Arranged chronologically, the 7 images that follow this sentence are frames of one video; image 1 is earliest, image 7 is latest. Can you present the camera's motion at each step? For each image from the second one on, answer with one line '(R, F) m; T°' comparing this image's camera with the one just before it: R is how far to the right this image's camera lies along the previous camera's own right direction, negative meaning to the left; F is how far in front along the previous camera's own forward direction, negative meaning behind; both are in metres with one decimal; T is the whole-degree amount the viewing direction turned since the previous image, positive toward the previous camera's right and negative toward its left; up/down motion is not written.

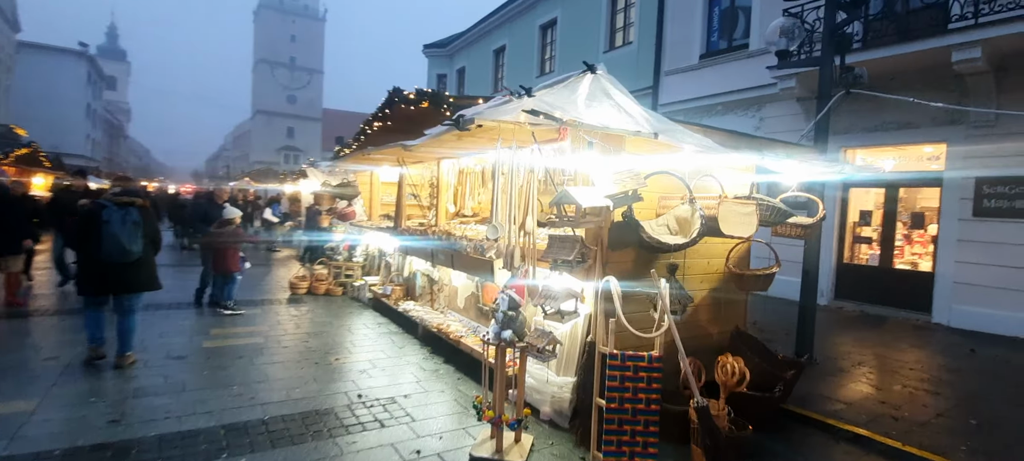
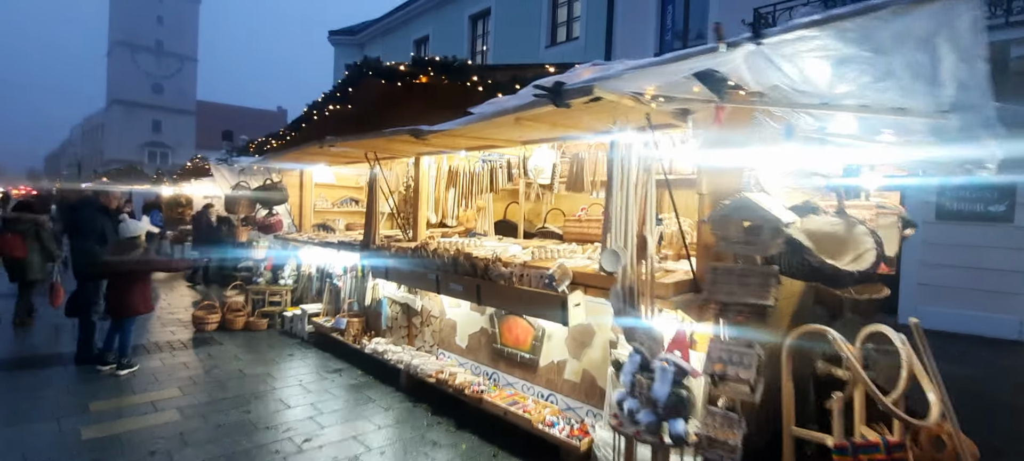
(-1.3, +1.6) m; +12°
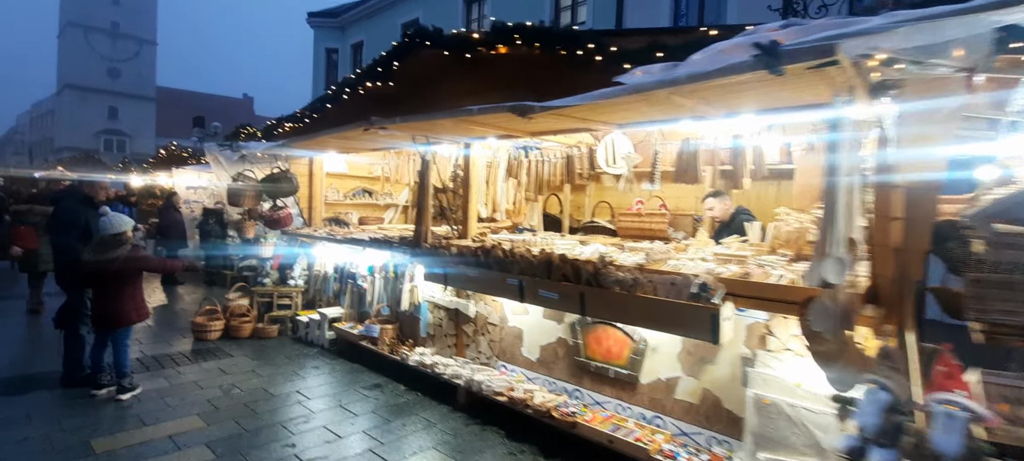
(-1.0, +0.7) m; +3°
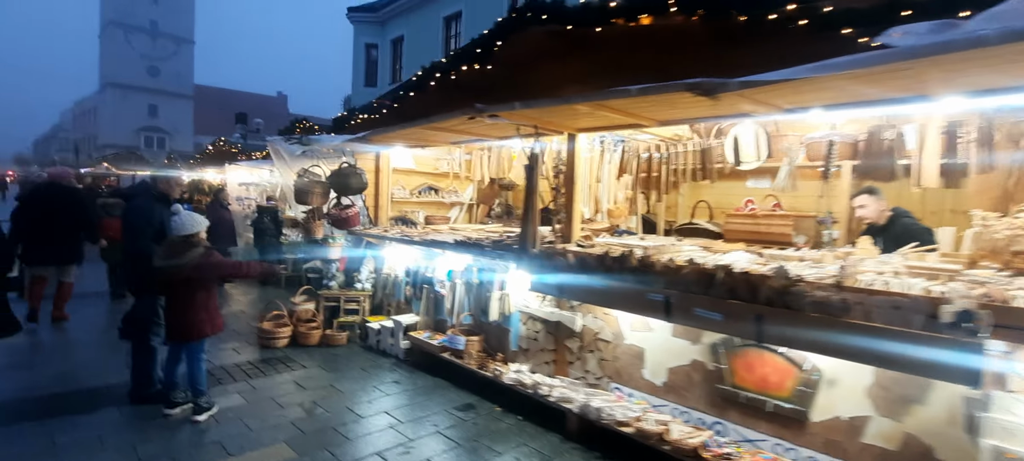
(-0.8, +0.6) m; -3°
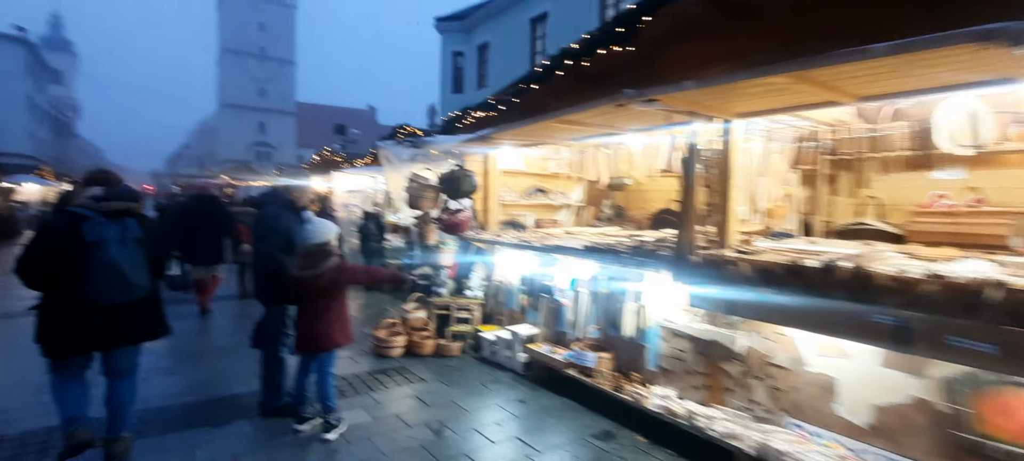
(-0.5, +0.5) m; -9°
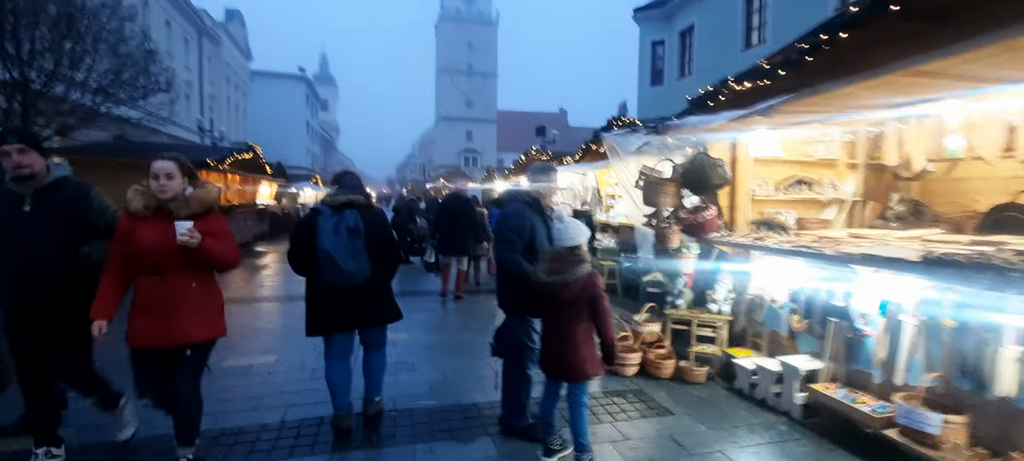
(-0.6, +0.7) m; -22°
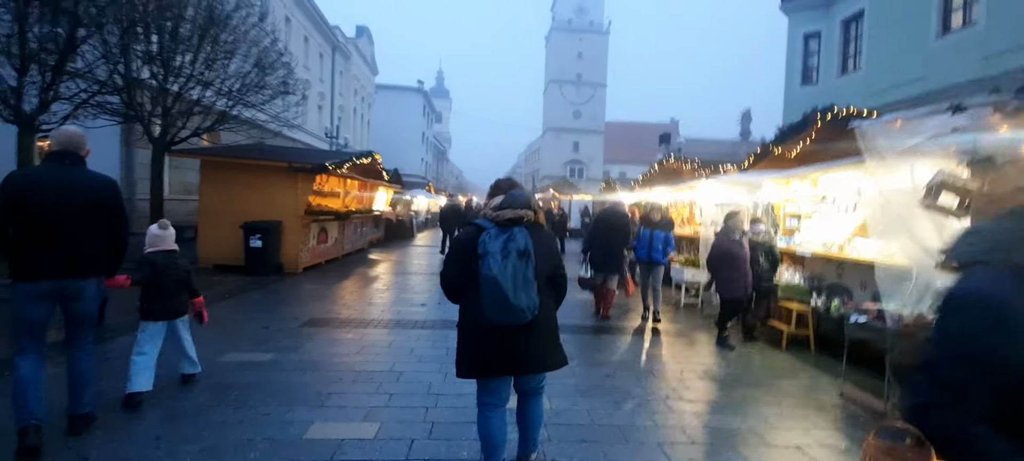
(-0.8, +1.8) m; -12°
